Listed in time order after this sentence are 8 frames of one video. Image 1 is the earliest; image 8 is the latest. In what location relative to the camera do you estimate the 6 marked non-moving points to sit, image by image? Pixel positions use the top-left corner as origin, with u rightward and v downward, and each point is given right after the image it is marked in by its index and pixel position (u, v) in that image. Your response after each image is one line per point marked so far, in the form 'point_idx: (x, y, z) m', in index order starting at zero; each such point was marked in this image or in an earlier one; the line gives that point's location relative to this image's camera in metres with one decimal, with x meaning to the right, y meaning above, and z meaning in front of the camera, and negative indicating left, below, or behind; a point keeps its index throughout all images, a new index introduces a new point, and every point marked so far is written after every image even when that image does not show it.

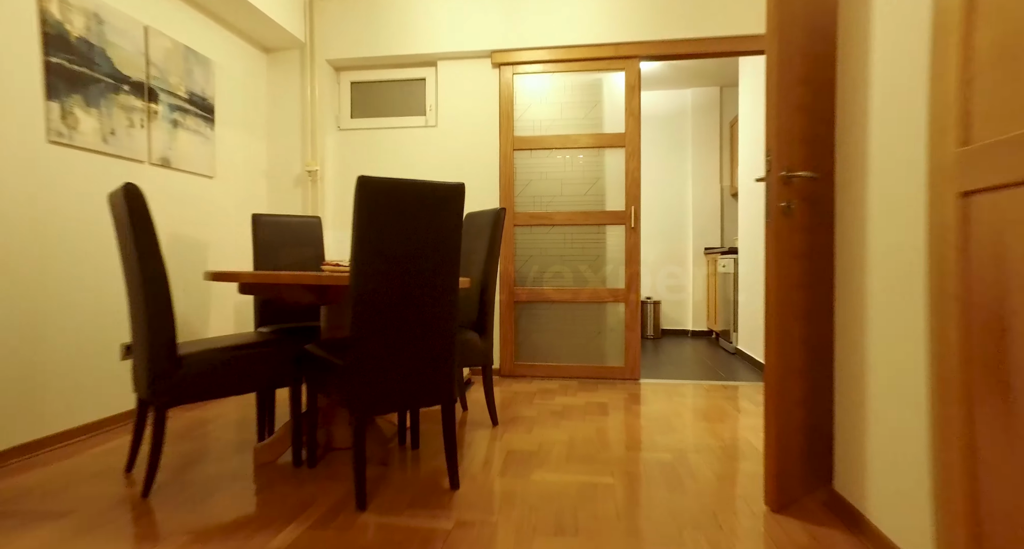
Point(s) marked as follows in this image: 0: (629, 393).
0: (+0.7, -0.7, +3.0) m
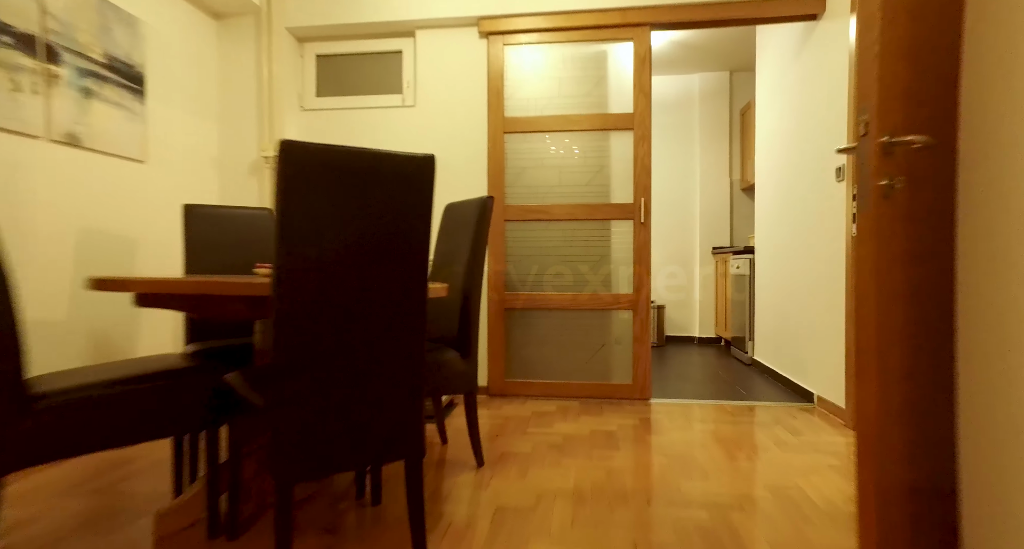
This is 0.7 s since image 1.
0: (+0.6, -0.7, +2.5) m
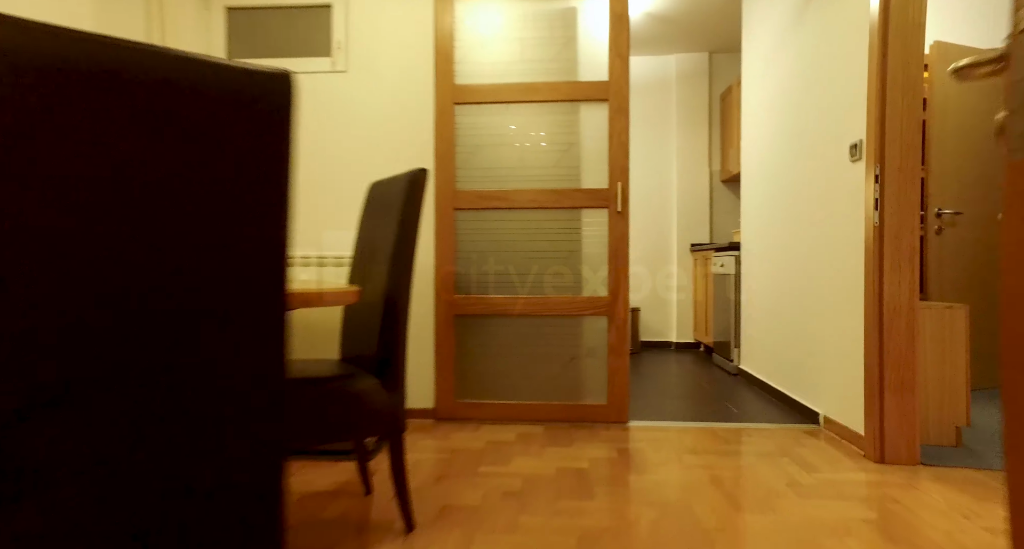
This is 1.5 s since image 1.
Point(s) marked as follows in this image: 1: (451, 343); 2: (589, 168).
0: (+0.4, -0.7, +2.1) m
1: (-0.3, -0.3, +2.5) m
2: (+0.4, +0.5, +2.4) m
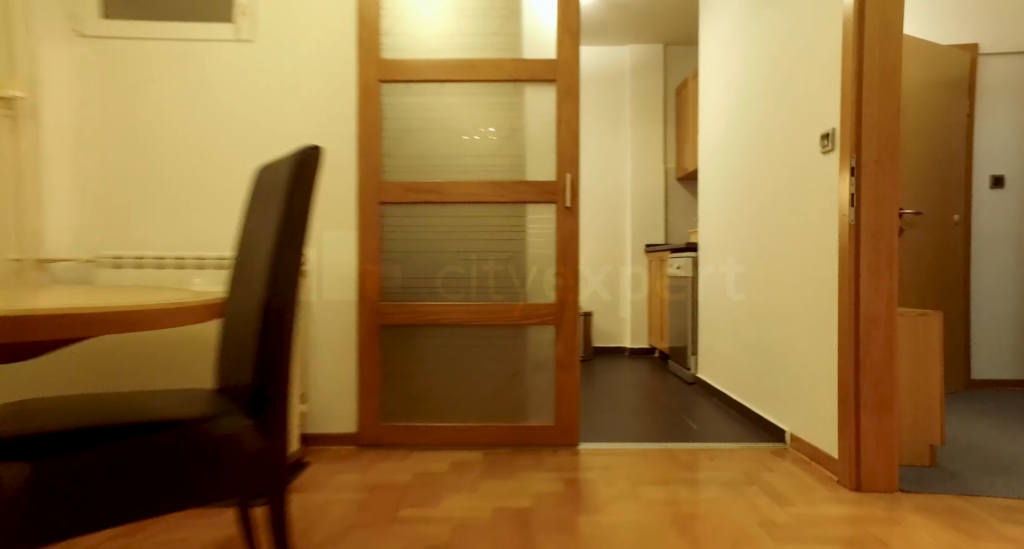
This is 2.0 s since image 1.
0: (+0.2, -0.7, +1.8) m
1: (-0.6, -0.4, +2.1) m
2: (+0.1, +0.5, +2.2) m
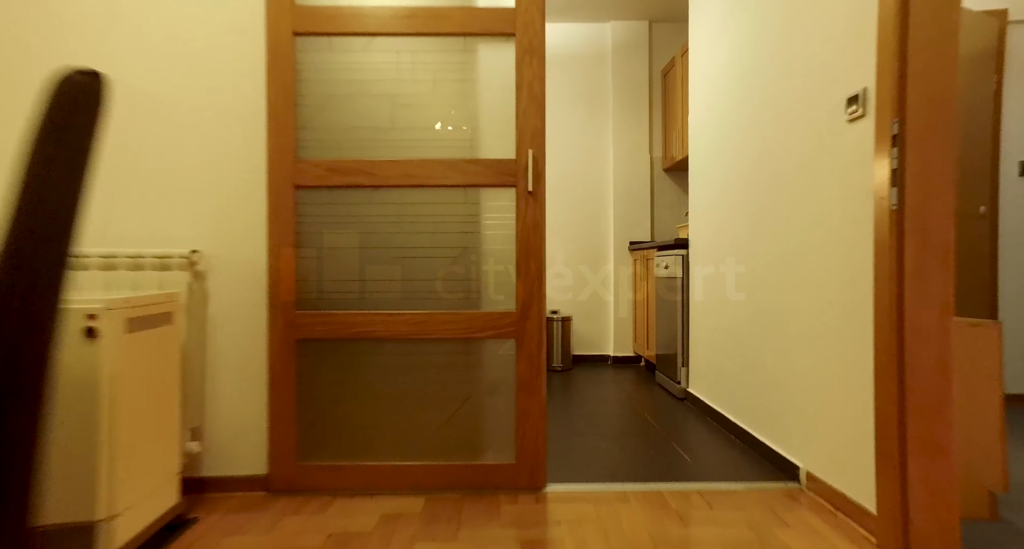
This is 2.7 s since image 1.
0: (0.0, -0.7, +1.4) m
1: (-0.7, -0.4, +1.7) m
2: (-0.1, +0.5, +1.8) m
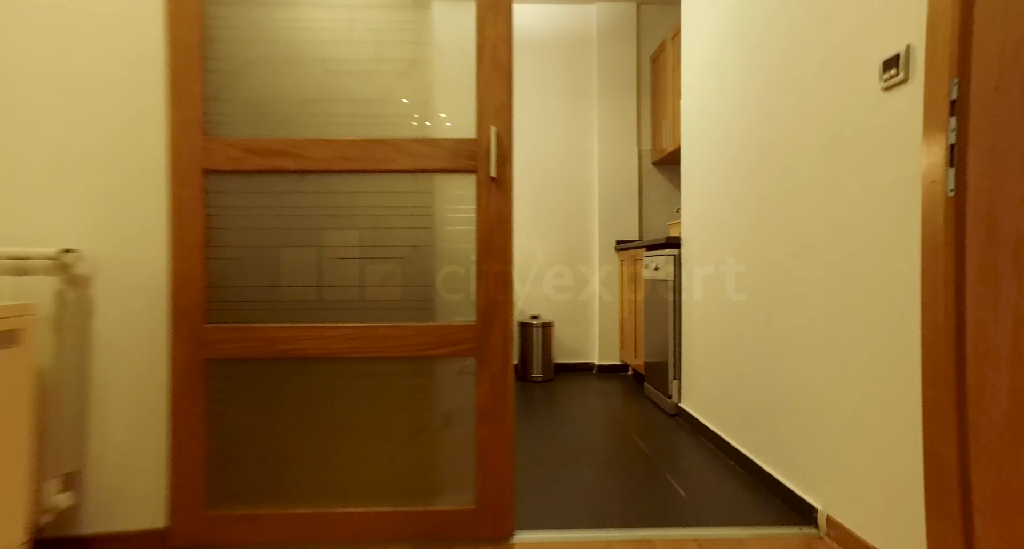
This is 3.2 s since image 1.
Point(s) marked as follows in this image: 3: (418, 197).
0: (-0.1, -0.8, +1.1) m
1: (-0.9, -0.4, +1.4) m
2: (-0.2, +0.5, +1.4) m
3: (-0.3, +0.2, +1.4) m
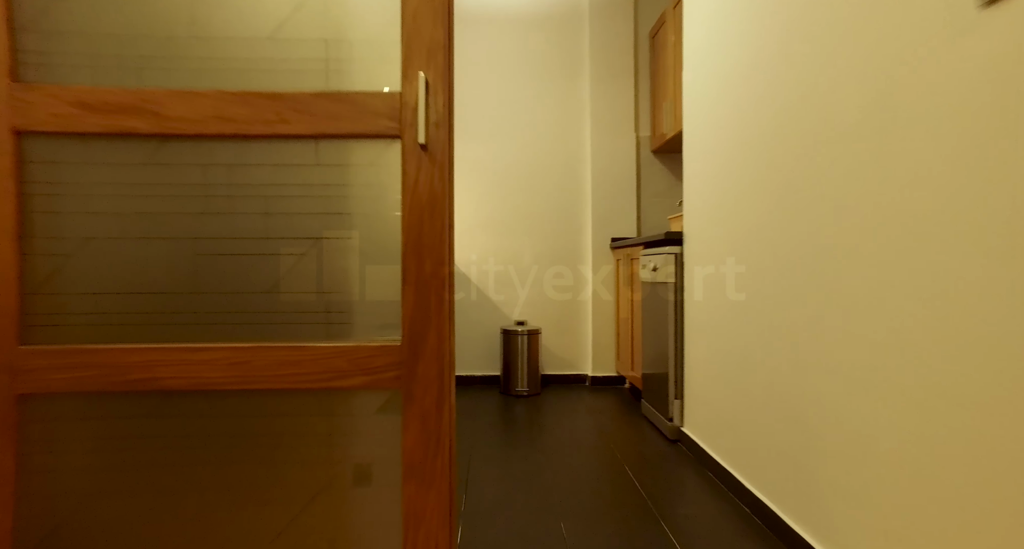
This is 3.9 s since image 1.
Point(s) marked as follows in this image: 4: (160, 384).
0: (-0.2, -0.8, +0.7) m
1: (-1.0, -0.4, +1.0) m
2: (-0.3, +0.5, +1.1) m
3: (-0.4, +0.2, +1.1) m
4: (-0.7, -0.2, +1.0) m
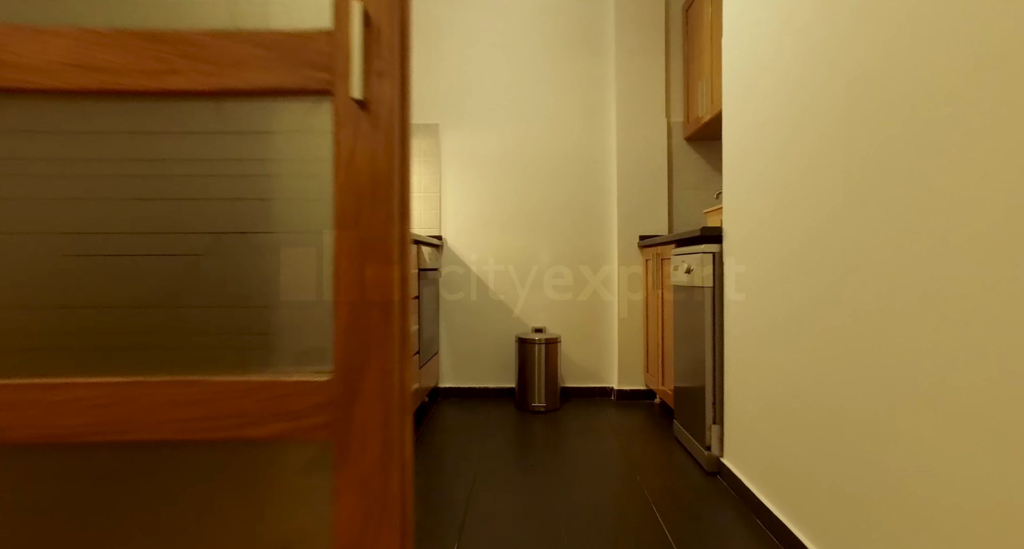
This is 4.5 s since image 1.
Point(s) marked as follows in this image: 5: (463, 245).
0: (-0.3, -0.8, +0.4) m
1: (-1.0, -0.4, +0.7) m
2: (-0.4, +0.5, +0.8) m
3: (-0.5, +0.2, +0.8) m
4: (-0.8, -0.2, +0.7) m
5: (-0.3, +0.2, +3.3) m
